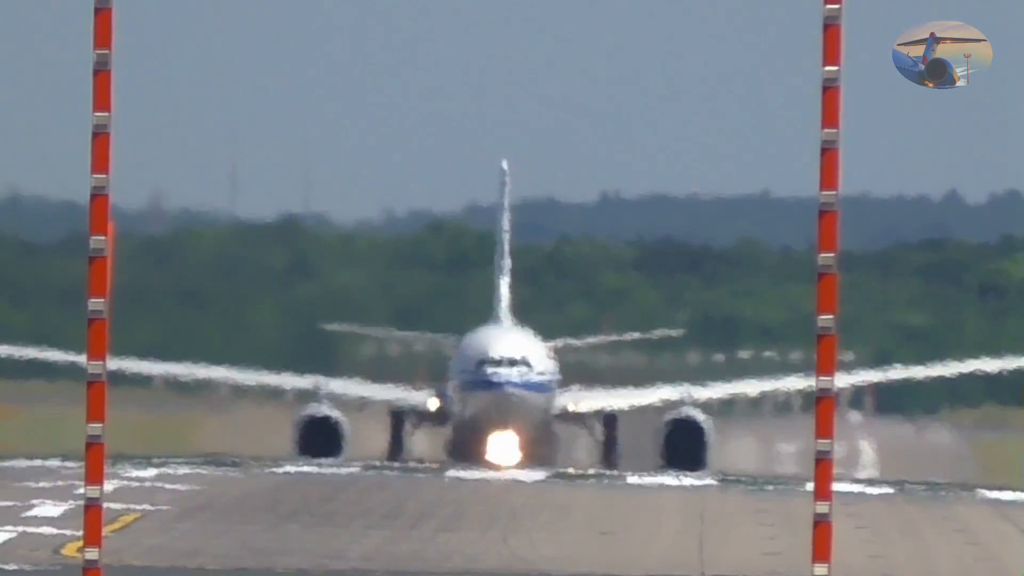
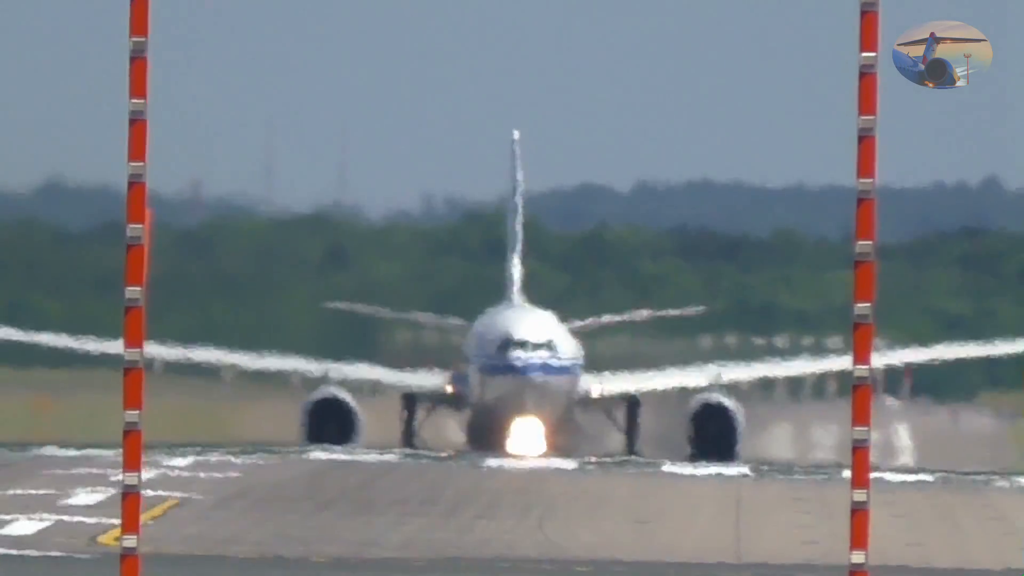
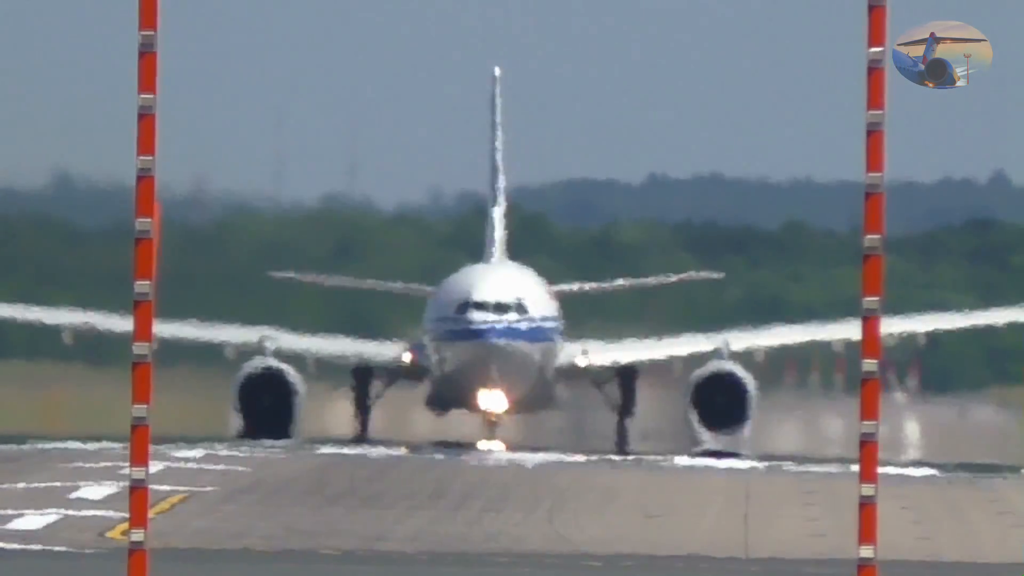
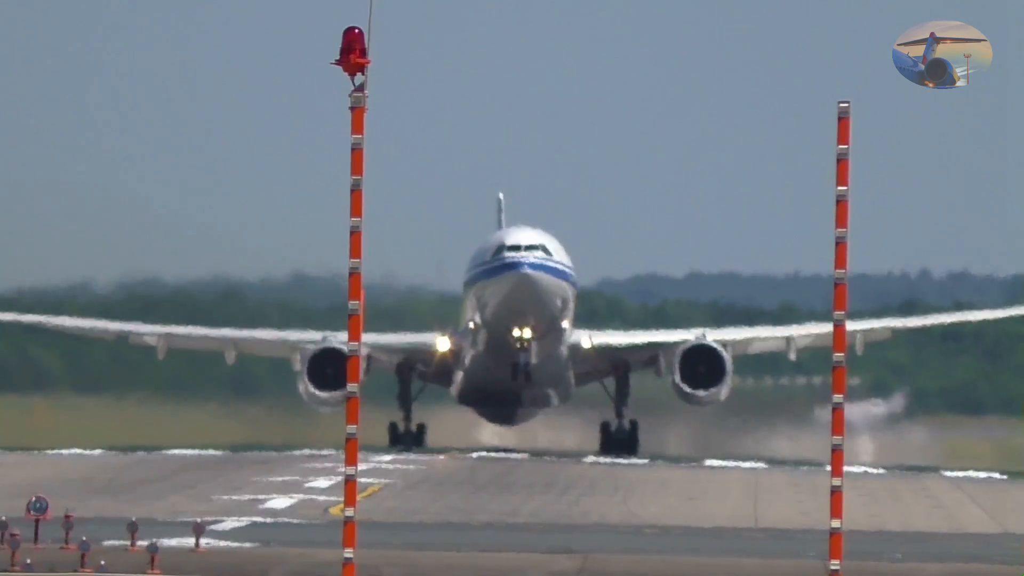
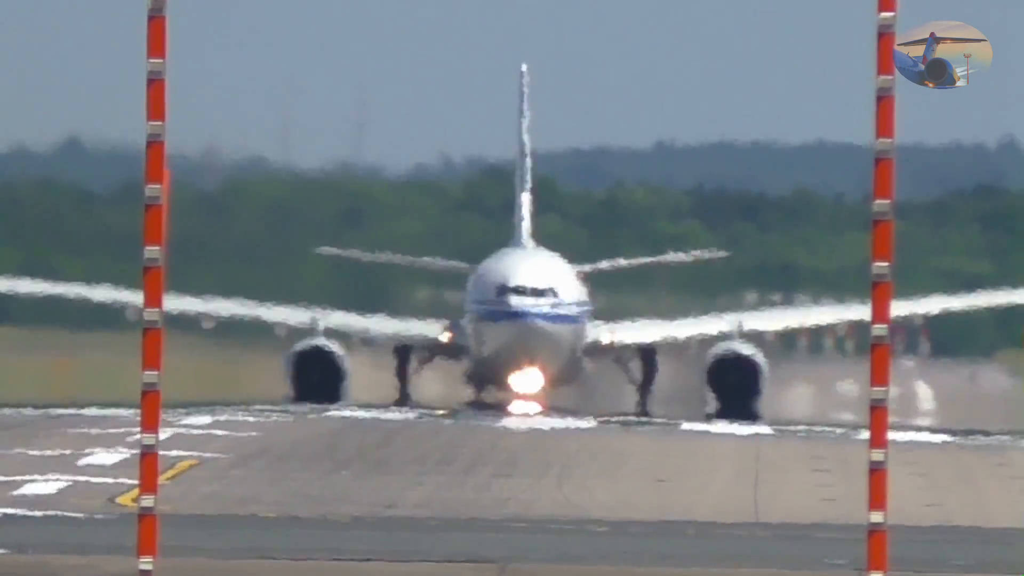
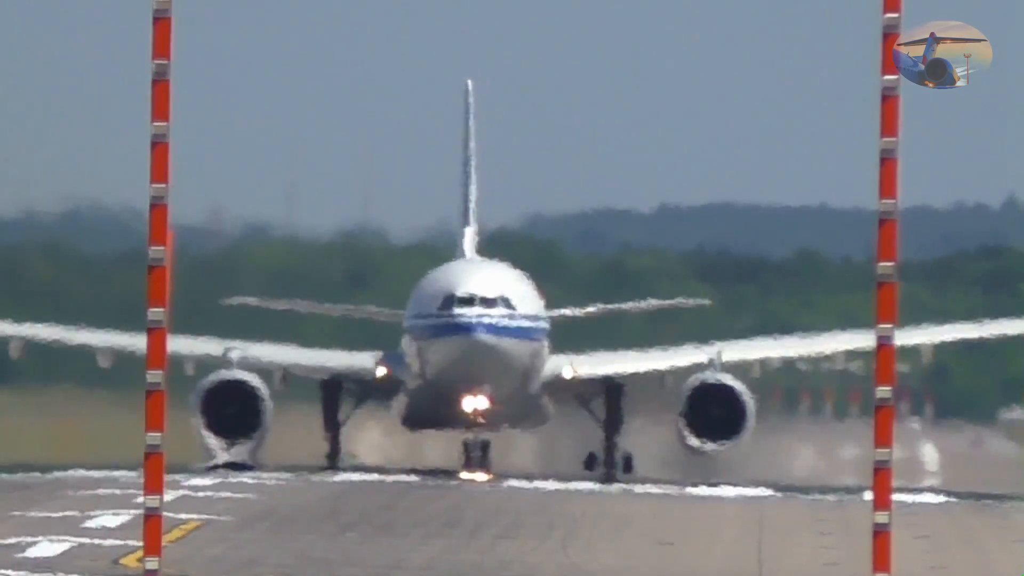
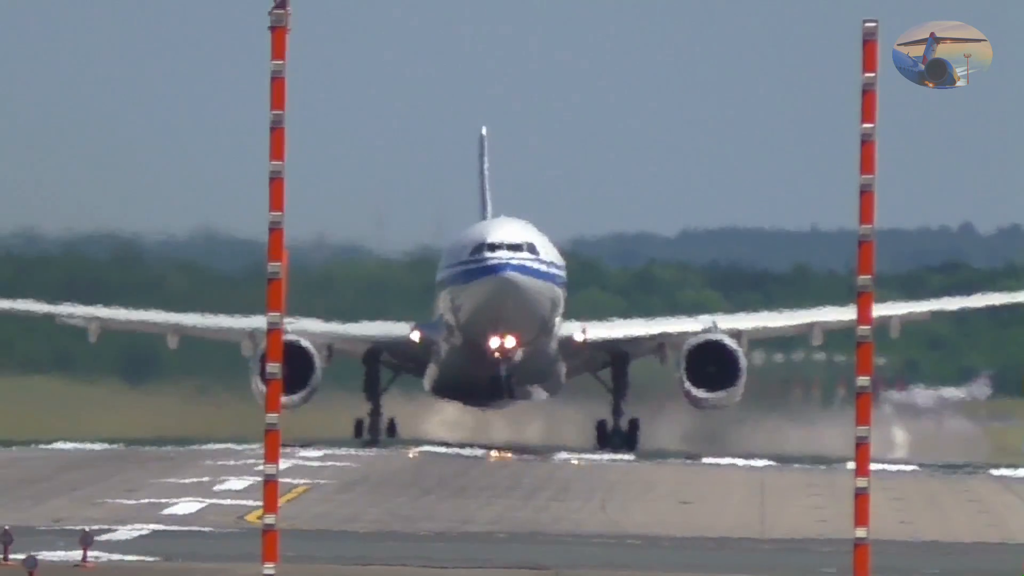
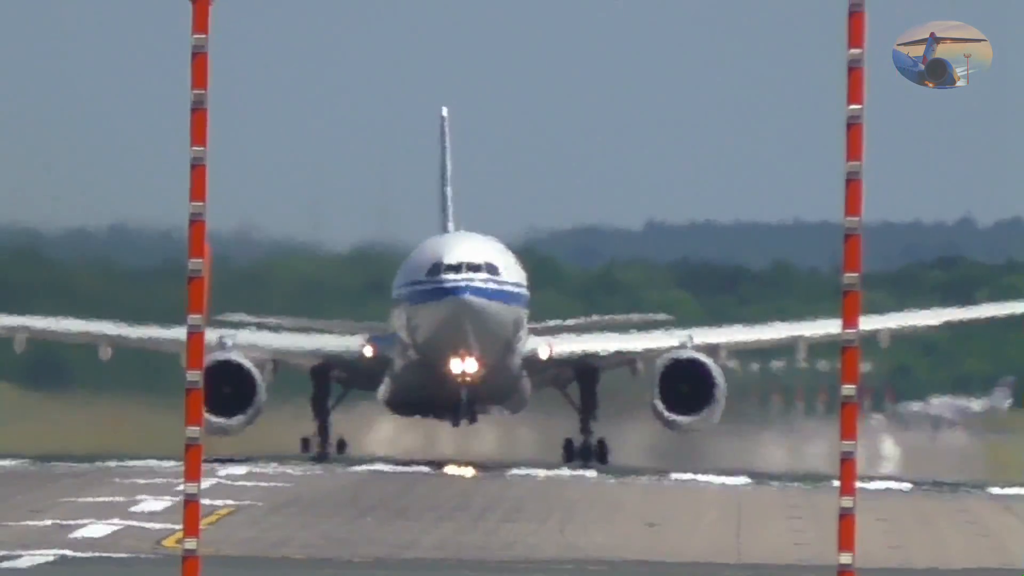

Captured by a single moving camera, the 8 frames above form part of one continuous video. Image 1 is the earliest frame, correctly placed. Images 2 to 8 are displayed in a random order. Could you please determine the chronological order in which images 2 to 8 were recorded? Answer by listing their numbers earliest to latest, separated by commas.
2, 5, 3, 6, 8, 7, 4
